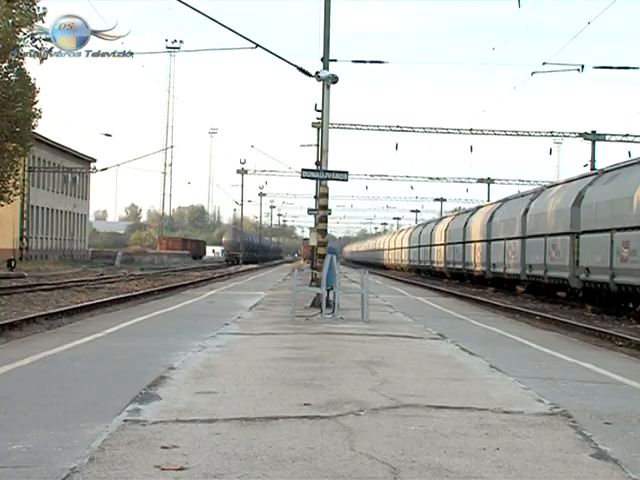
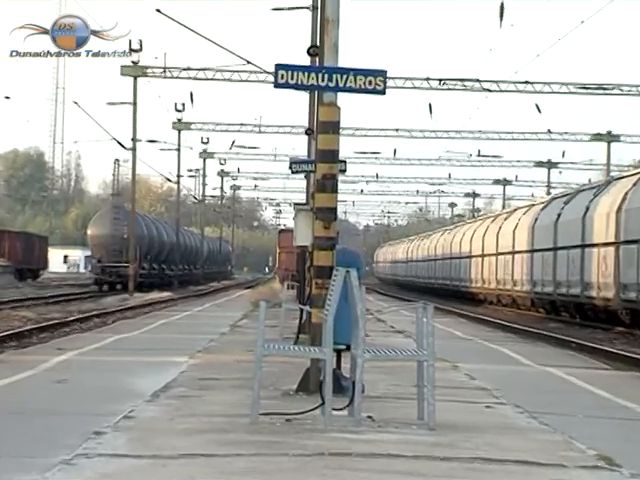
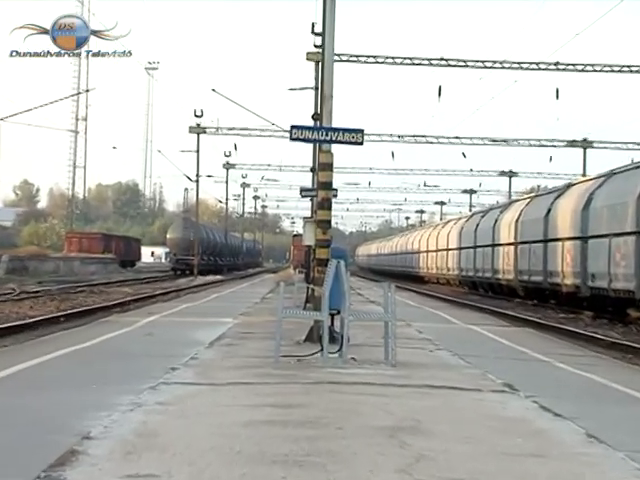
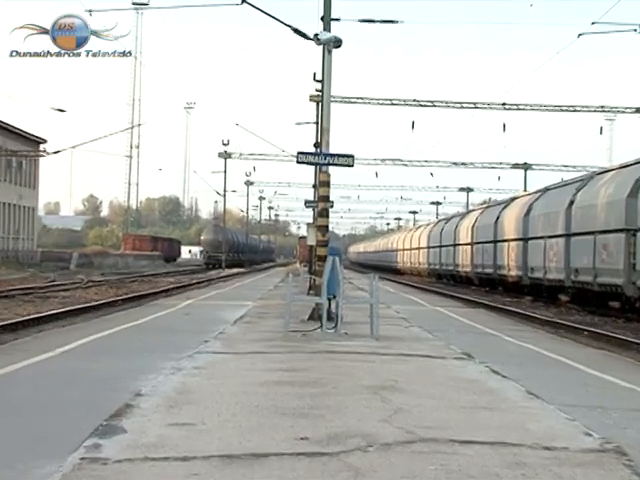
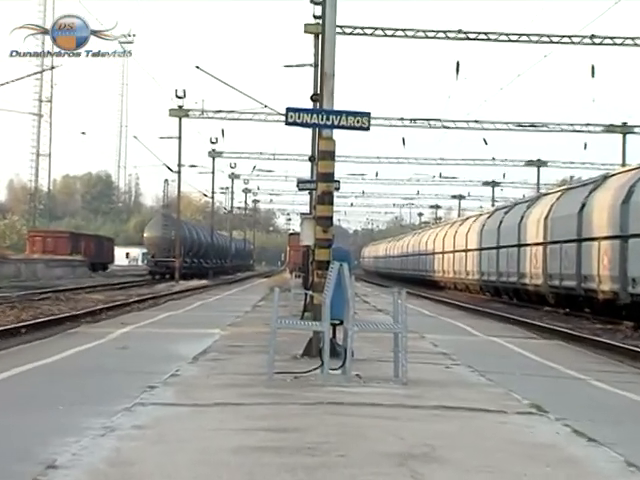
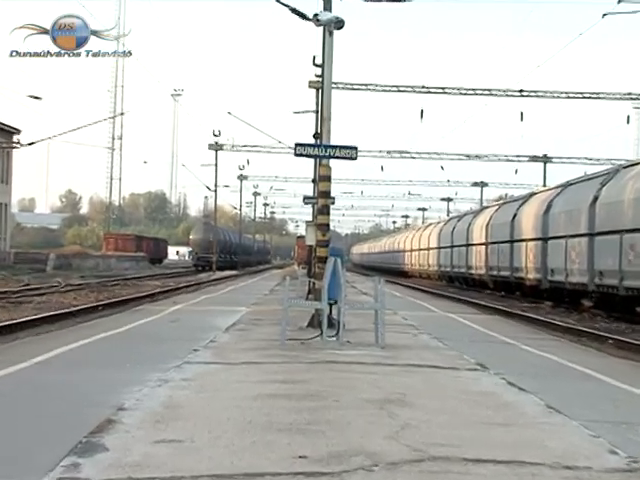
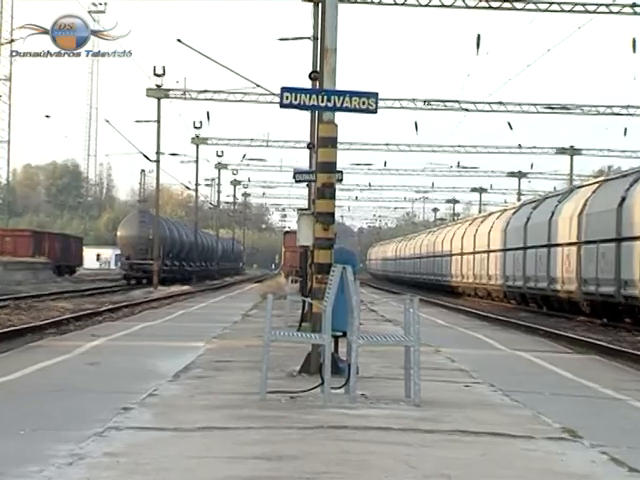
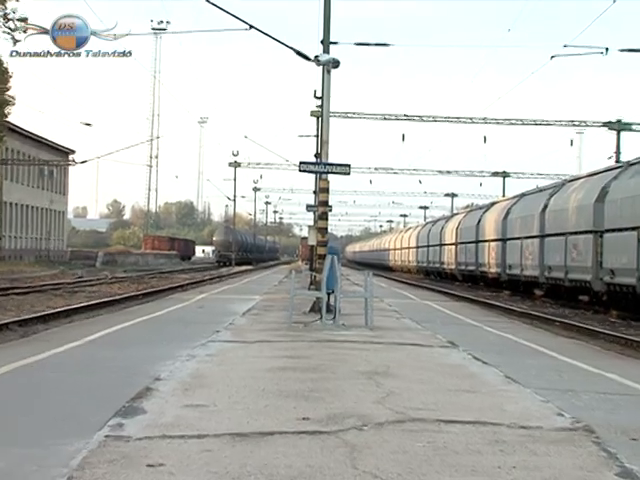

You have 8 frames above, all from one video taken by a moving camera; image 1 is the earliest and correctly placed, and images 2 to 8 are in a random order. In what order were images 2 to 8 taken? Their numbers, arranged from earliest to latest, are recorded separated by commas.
8, 4, 6, 3, 5, 7, 2
